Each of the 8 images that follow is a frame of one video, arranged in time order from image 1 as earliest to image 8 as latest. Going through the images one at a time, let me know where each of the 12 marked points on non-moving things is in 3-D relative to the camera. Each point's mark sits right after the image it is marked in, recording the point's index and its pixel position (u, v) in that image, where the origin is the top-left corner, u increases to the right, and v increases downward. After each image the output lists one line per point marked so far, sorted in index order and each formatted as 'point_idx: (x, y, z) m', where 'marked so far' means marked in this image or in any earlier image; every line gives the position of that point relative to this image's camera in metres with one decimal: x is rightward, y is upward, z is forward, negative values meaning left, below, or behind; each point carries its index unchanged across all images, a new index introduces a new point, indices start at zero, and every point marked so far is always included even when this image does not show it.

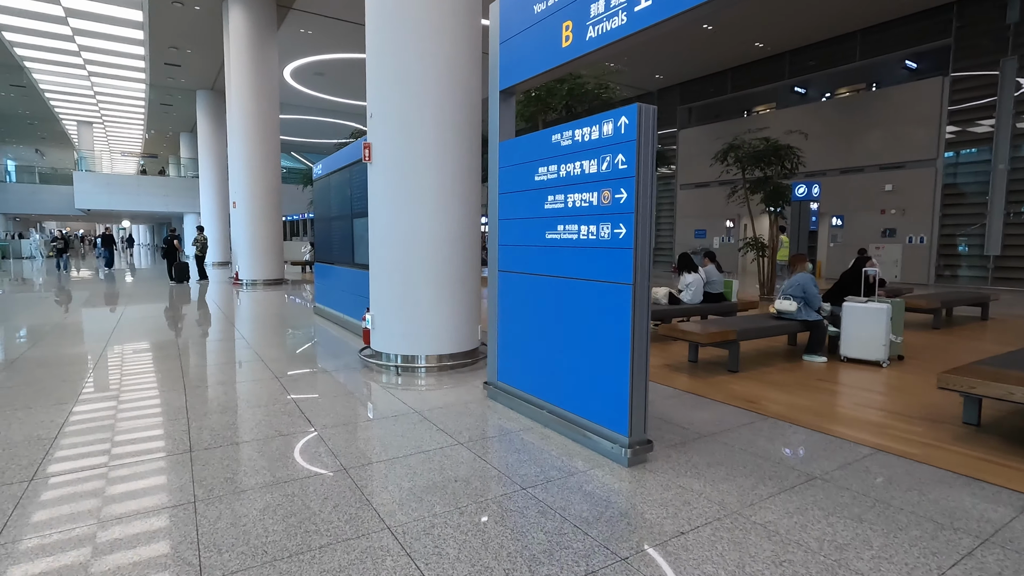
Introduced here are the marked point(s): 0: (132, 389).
0: (-3.6, -0.9, +5.0) m
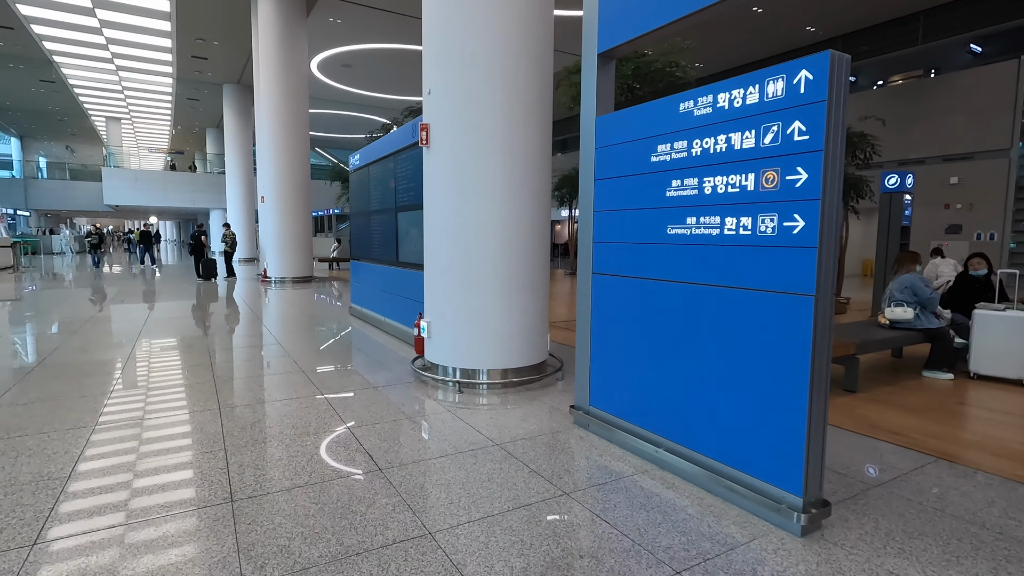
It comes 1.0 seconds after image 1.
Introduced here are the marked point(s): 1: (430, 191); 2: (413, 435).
0: (-2.9, -0.9, +4.4) m
1: (-0.7, +0.9, +4.9) m
2: (-0.7, -1.0, +3.7) m
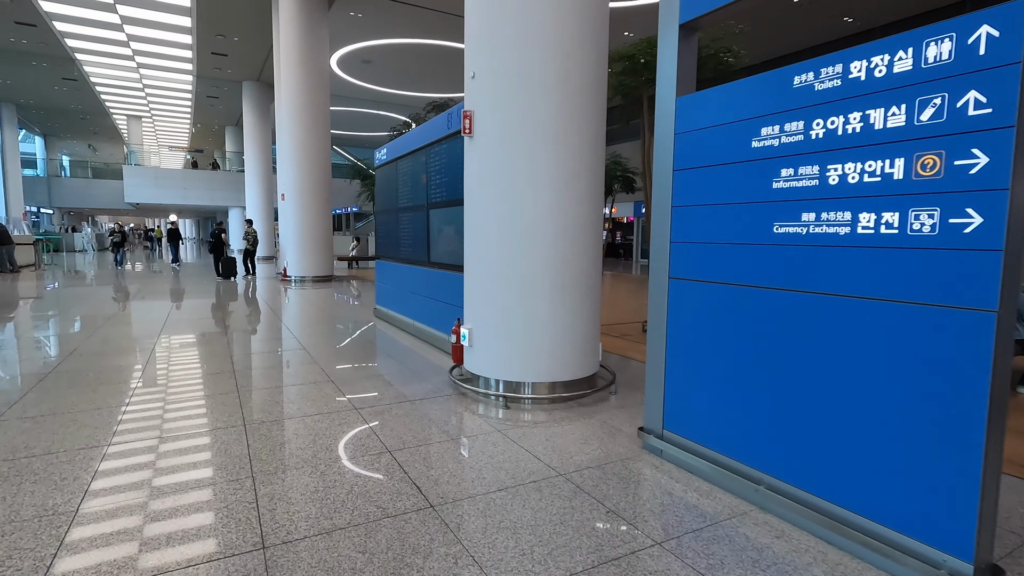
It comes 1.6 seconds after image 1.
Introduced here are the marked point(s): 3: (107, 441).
0: (-2.5, -0.9, +4.0) m
1: (-0.3, +0.9, +4.5) m
2: (-0.3, -1.0, +3.2) m
3: (-2.6, -1.0, +3.4) m
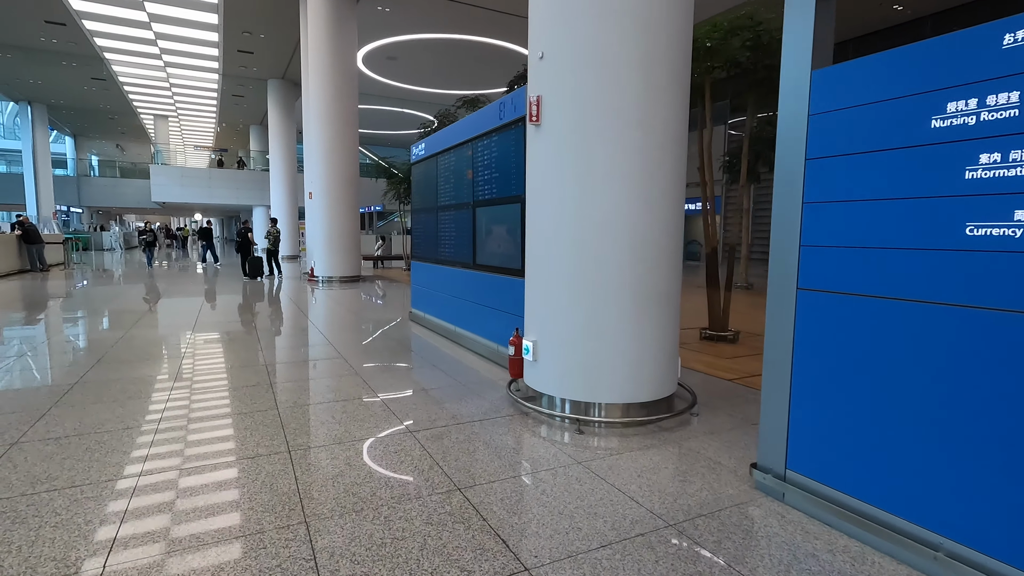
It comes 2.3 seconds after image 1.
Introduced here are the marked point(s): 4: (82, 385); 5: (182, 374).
0: (-2.0, -1.0, +3.6) m
1: (+0.2, +0.8, +4.0) m
2: (+0.2, -1.1, +2.7) m
3: (-2.1, -1.0, +3.0) m
4: (-3.8, -0.8, +4.7) m
5: (-3.2, -0.8, +5.3) m
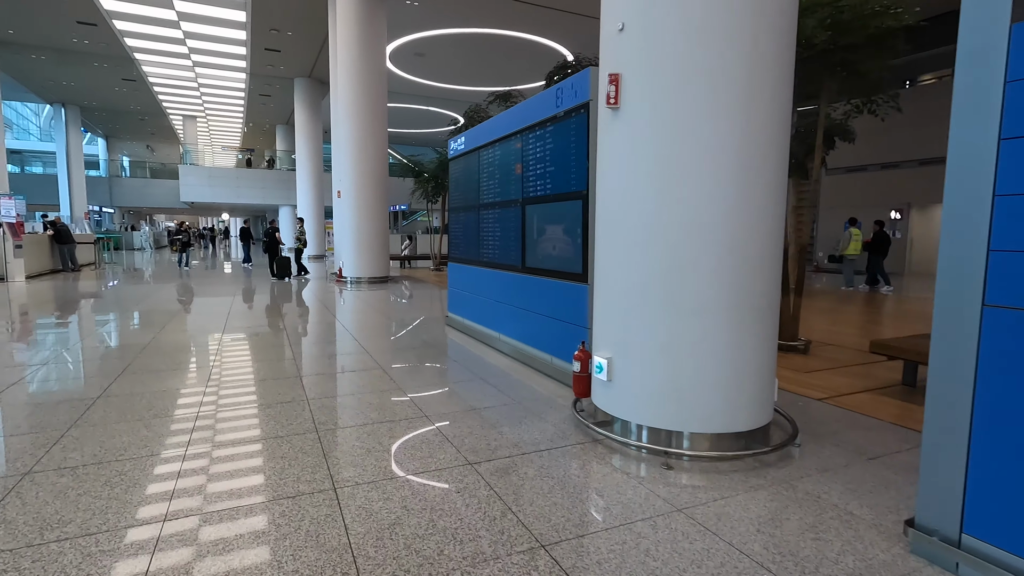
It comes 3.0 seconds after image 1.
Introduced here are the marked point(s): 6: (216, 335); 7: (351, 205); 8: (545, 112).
0: (-1.6, -1.0, +3.1) m
1: (+0.7, +0.7, +3.5) m
2: (+0.6, -1.1, +2.2) m
3: (-1.7, -1.1, +2.6) m
4: (-3.3, -0.9, +4.3) m
5: (-2.7, -0.9, +4.9) m
6: (-4.7, -0.7, +8.5) m
7: (-4.2, +2.1, +13.8) m
8: (+0.3, +1.6, +4.9) m
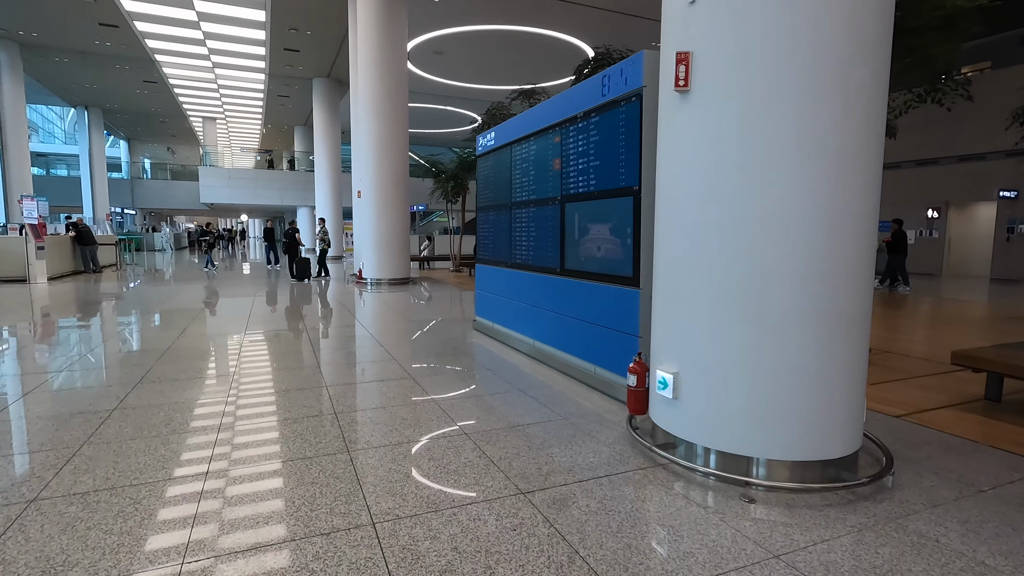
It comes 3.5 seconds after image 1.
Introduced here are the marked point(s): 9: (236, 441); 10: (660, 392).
0: (-1.3, -1.1, +2.8) m
1: (+1.0, +0.7, +3.1) m
2: (+0.8, -1.2, +1.8) m
3: (-1.4, -1.1, +2.3) m
4: (-2.9, -0.9, +4.1) m
5: (-2.4, -0.9, +4.6) m
6: (-4.3, -0.8, +8.3) m
7: (-3.6, +2.1, +13.6) m
8: (+0.7, +1.6, +4.5) m
9: (-1.8, -1.0, +3.5) m
10: (+0.9, -0.6, +3.3) m
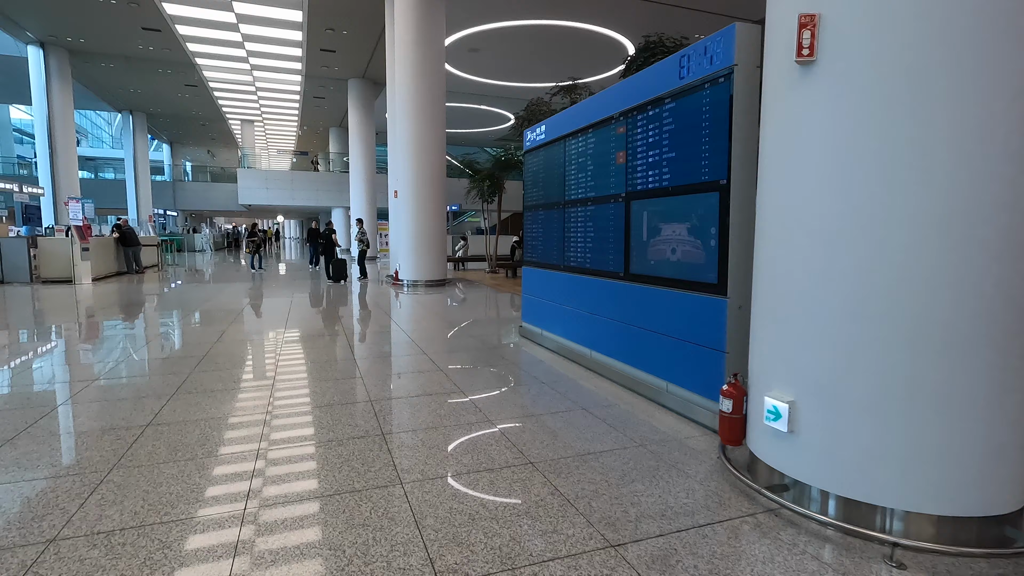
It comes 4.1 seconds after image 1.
0: (-0.9, -1.1, +2.4) m
1: (+1.4, +0.7, +2.6) m
2: (+1.2, -1.2, +1.4) m
3: (-1.1, -1.2, +1.9) m
4: (-2.5, -1.0, +3.8) m
5: (-1.9, -0.9, +4.2) m
6: (-3.6, -0.8, +8.1) m
7: (-2.6, +2.1, +13.3) m
8: (+1.1, +1.5, +4.0) m
9: (-1.4, -1.0, +3.1) m
10: (+1.3, -0.7, +2.8) m
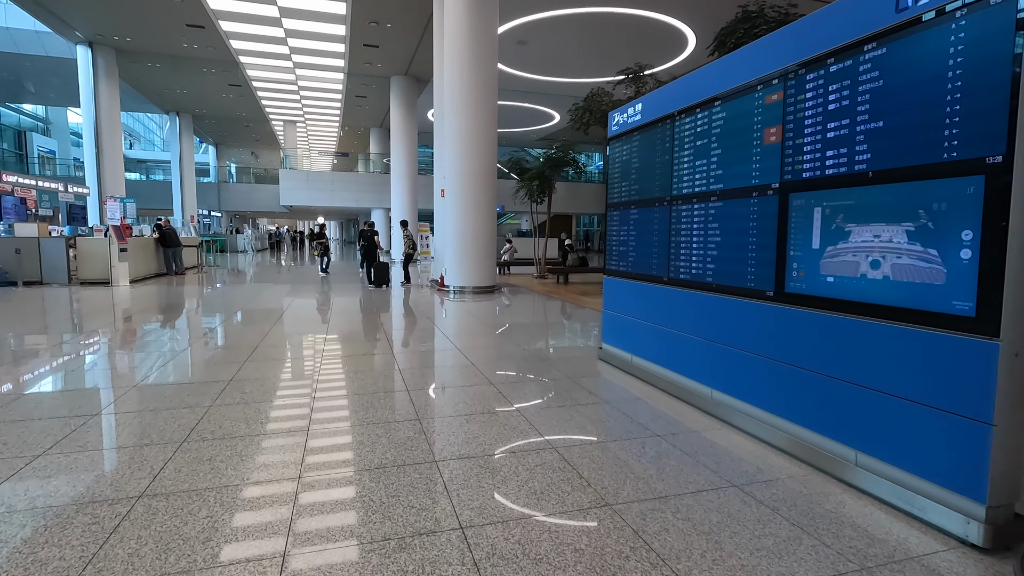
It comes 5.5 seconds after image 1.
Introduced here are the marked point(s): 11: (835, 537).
0: (-0.4, -1.2, +1.3) m
1: (+2.0, +0.5, +1.4) m
2: (+1.6, -1.4, +0.1) m
3: (-0.5, -1.3, +0.8) m
4: (-1.9, -1.1, +2.7) m
5: (-1.2, -1.1, +3.2) m
6: (-2.7, -0.9, +7.1) m
7: (-1.3, +1.9, +12.3) m
8: (+1.8, +1.4, +2.8) m
9: (-0.8, -1.2, +2.1) m
10: (+1.9, -0.8, +1.5) m
11: (+1.4, -1.1, +2.3) m
